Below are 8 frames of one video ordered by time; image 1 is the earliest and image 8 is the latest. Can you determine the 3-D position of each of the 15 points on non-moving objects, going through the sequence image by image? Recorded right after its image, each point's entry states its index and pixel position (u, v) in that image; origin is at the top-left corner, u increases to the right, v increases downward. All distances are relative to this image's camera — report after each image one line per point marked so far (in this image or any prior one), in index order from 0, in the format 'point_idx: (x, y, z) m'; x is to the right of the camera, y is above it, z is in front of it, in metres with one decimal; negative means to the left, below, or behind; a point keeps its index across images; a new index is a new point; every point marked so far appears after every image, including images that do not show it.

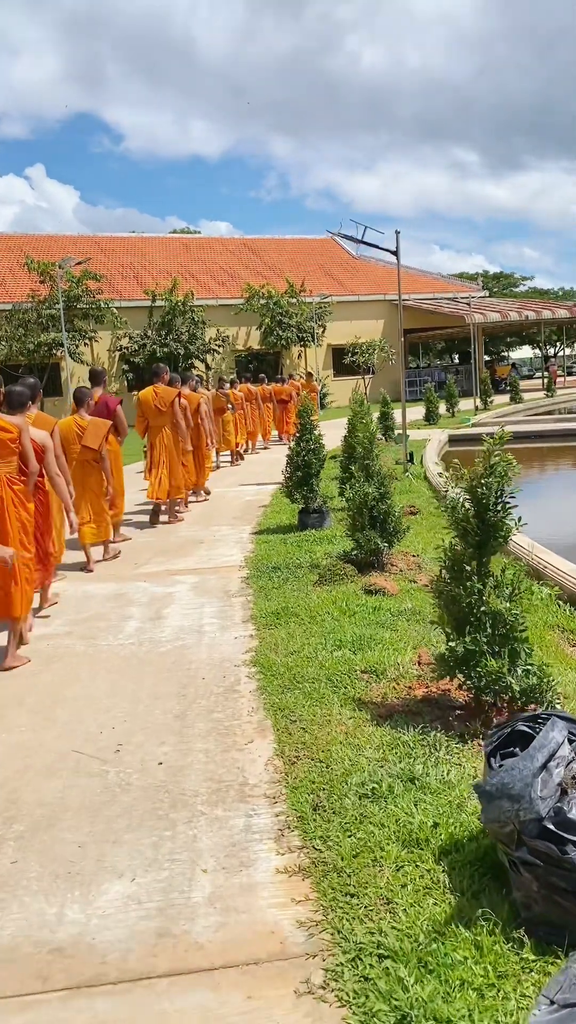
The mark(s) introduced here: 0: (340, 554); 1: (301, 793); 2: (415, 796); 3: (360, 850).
0: (+0.4, -0.3, +6.8) m
1: (+0.1, -1.0, +3.1) m
2: (+0.5, -1.0, +3.0) m
3: (+0.2, -1.1, +2.7) m
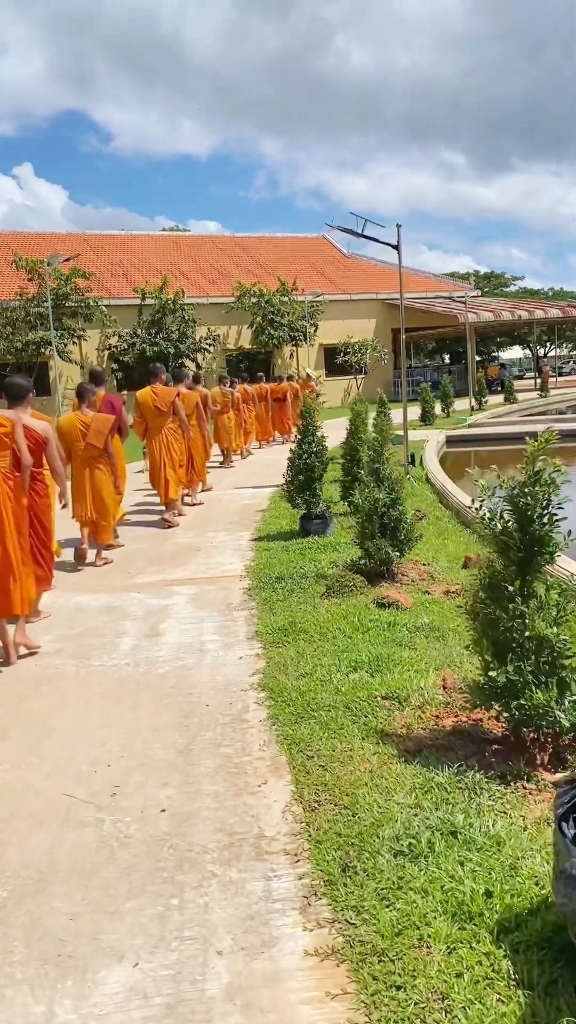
0: (+0.4, -0.4, +6.4) m
1: (+0.1, -1.1, +2.7) m
2: (+0.5, -1.1, +2.6) m
3: (+0.3, -1.1, +2.3) m
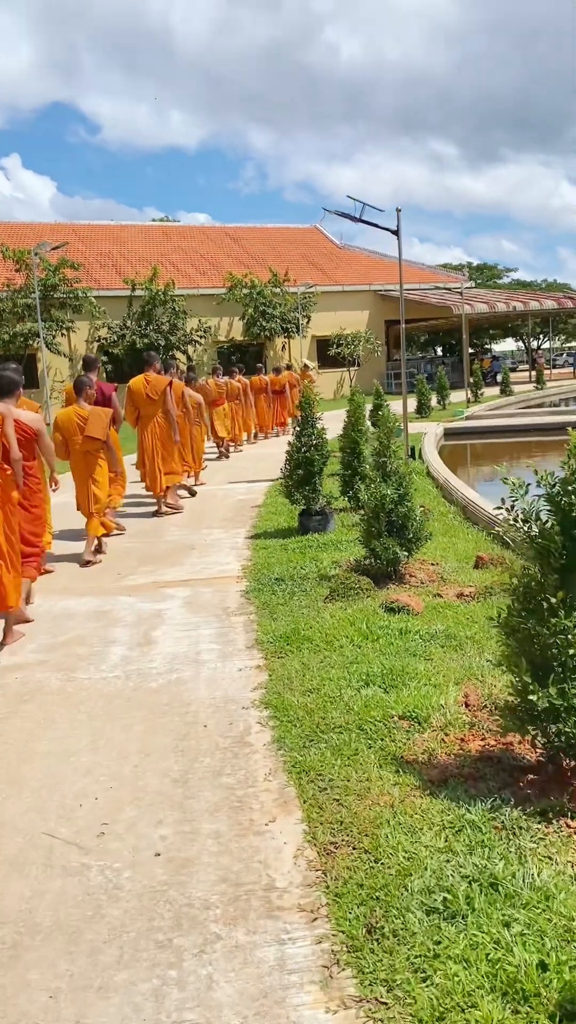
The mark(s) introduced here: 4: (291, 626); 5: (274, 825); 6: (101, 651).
0: (+0.4, -0.4, +6.0) m
1: (+0.2, -1.1, +2.3) m
2: (+0.6, -1.1, +2.2) m
3: (+0.4, -1.1, +1.9) m
4: (0.0, -0.7, +4.8) m
5: (0.0, -1.0, +2.8) m
6: (-1.0, -0.8, +4.7) m
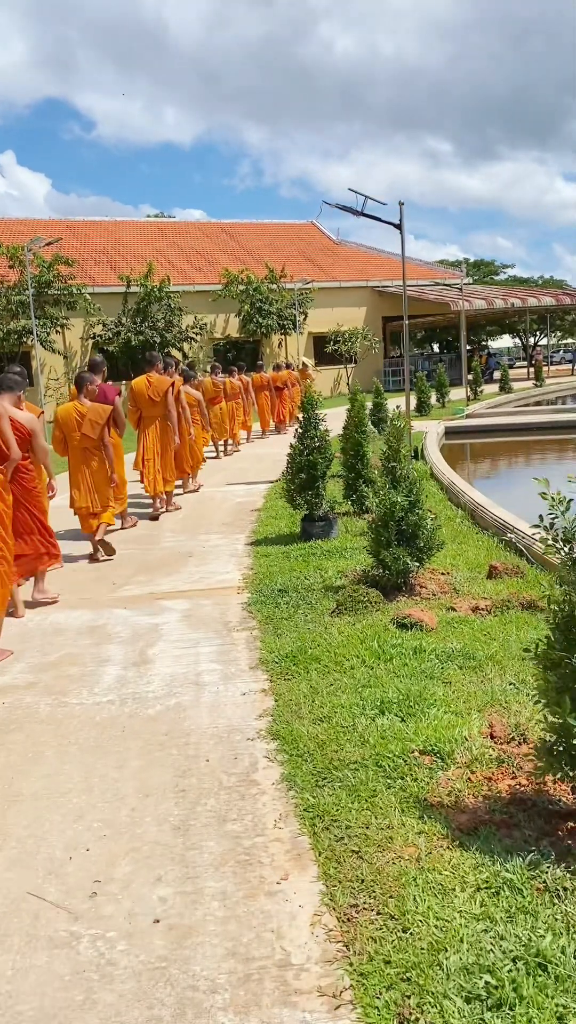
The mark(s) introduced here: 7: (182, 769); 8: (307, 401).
0: (+0.5, -0.4, +5.7) m
1: (+0.2, -1.2, +2.0) m
2: (+0.6, -1.1, +1.9) m
3: (+0.4, -1.2, +1.6) m
4: (0.0, -0.7, +4.5) m
5: (0.0, -1.1, +2.5) m
6: (-1.0, -0.8, +4.3) m
7: (-0.4, -1.0, +3.2) m
8: (+0.2, +1.0, +7.2) m
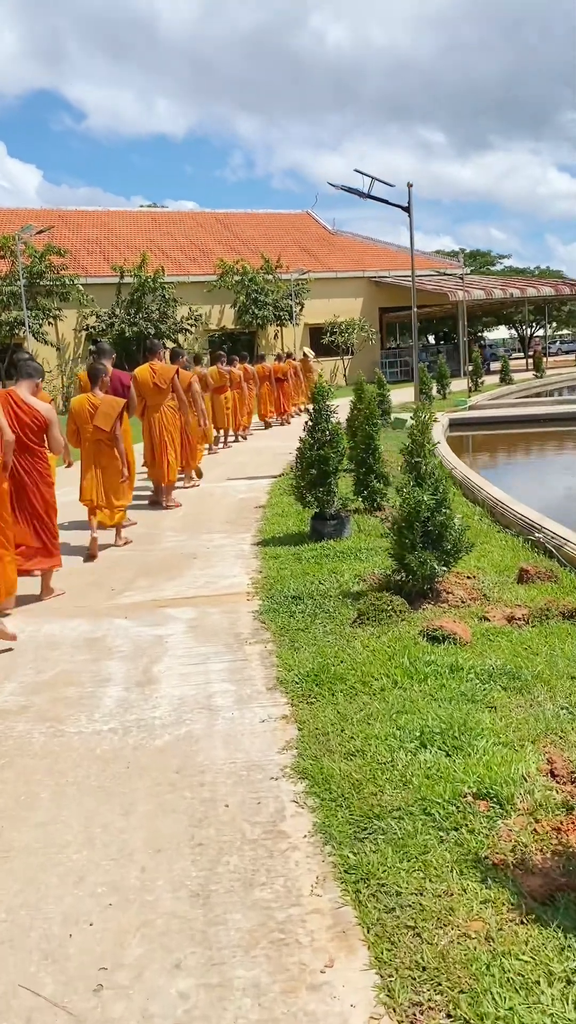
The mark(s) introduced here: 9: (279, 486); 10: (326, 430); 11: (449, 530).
0: (+0.6, -0.4, +5.3) m
1: (+0.3, -1.2, +1.6) m
2: (+0.7, -1.2, +1.5) m
3: (+0.5, -1.2, +1.2) m
4: (+0.1, -0.7, +4.1) m
5: (+0.1, -1.1, +2.1) m
6: (-0.9, -0.8, +3.9) m
7: (-0.3, -1.0, +2.8) m
8: (+0.2, +1.0, +6.7) m
9: (-0.1, +0.3, +9.4) m
10: (+0.3, +0.7, +6.7) m
11: (+0.9, -0.1, +4.8) m
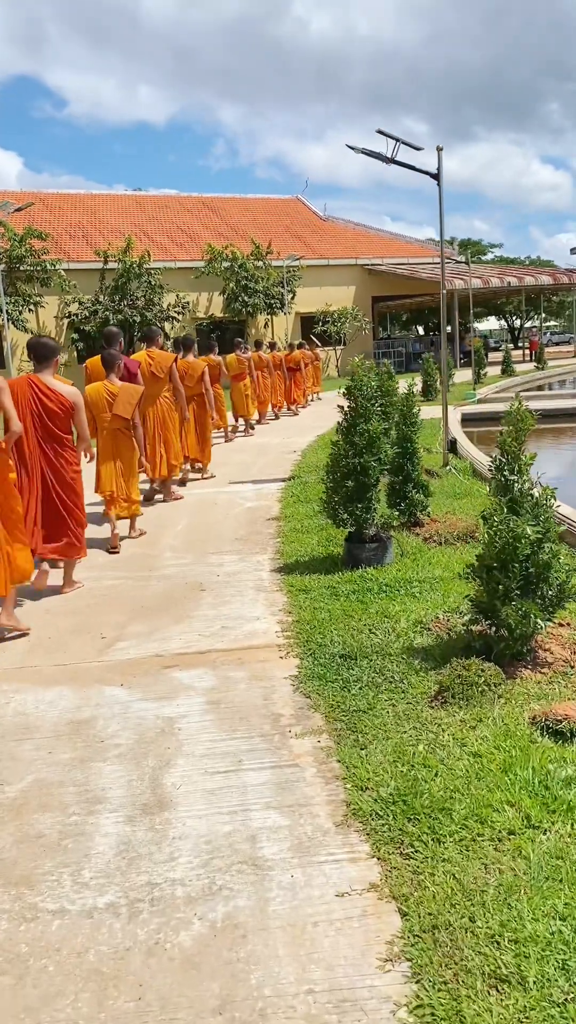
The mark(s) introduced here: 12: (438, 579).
0: (+0.8, -0.6, +4.1) m
1: (+0.6, -1.4, +0.4) m
2: (+1.0, -1.4, +0.3) m
3: (+0.8, -1.4, 0.0) m
4: (+0.4, -0.9, +2.9) m
5: (+0.4, -1.3, +0.9) m
6: (-0.7, -1.0, +2.7) m
7: (0.0, -1.2, +1.6) m
8: (+0.4, +0.9, +5.5) m
9: (0.0, +0.2, +8.1) m
10: (+0.5, +0.5, +5.5) m
11: (+1.2, -0.3, +3.7) m
12: (+0.9, -0.4, +5.0) m
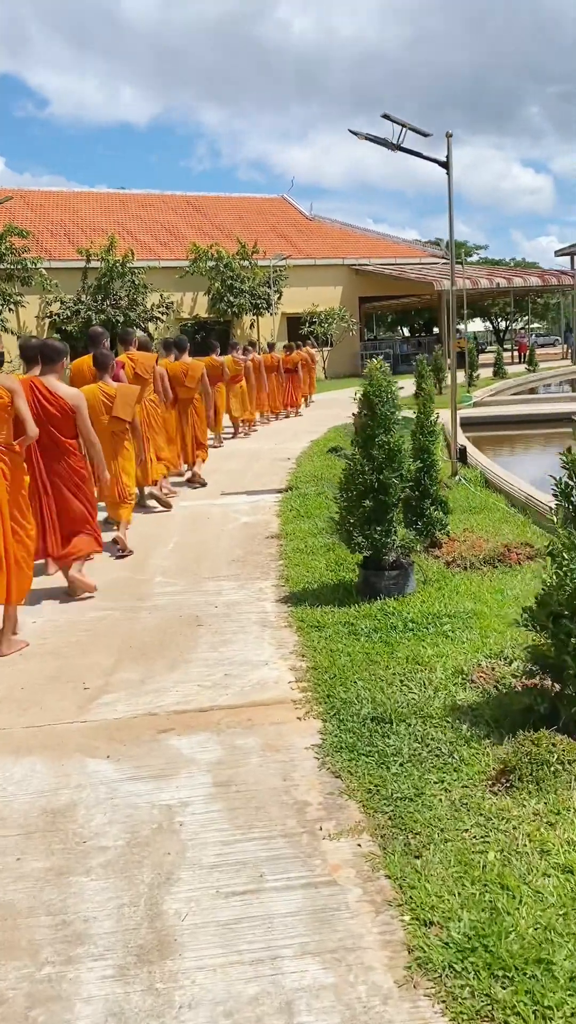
0: (+0.9, -0.7, +3.4) m
1: (+0.8, -1.5, -0.2) m
2: (+1.2, -1.5, -0.3) m
3: (+1.0, -1.6, -0.6) m
4: (+0.5, -1.0, +2.2) m
5: (+0.5, -1.4, +0.2) m
6: (-0.6, -1.1, +2.0) m
7: (+0.1, -1.3, +0.9) m
8: (+0.5, +0.7, +4.8) m
9: (0.0, 0.0, +7.5) m
10: (+0.5, +0.4, +4.8) m
11: (+1.2, -0.4, +3.0) m
12: (+0.9, -0.5, +4.3) m
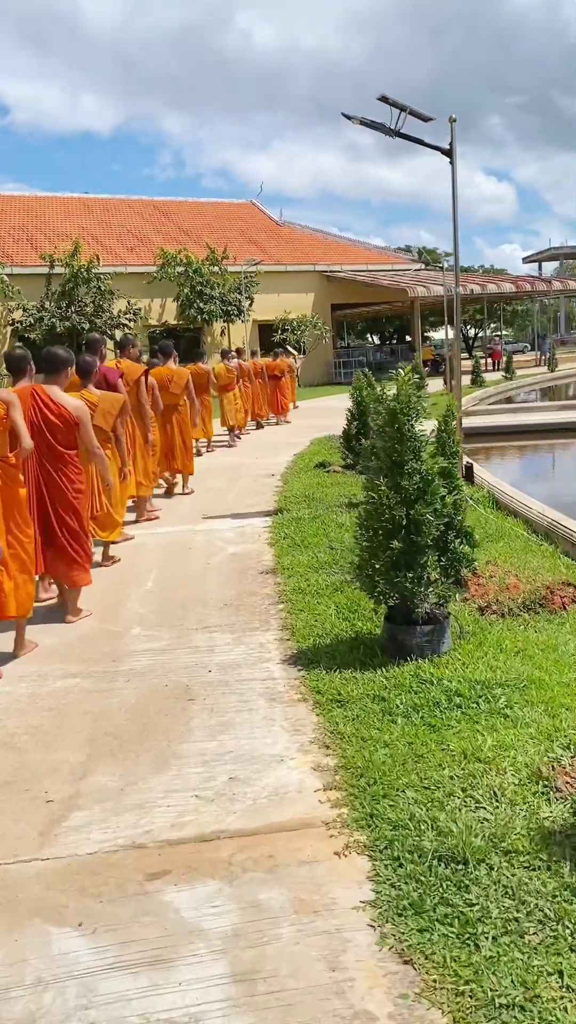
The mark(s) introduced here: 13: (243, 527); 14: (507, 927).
0: (+1.0, -0.9, +2.6) m
1: (+1.0, -1.7, -1.1) m
2: (+1.4, -1.6, -1.1) m
3: (+1.2, -1.7, -1.4) m
4: (+0.6, -1.2, +1.4) m
5: (+0.8, -1.6, -0.6) m
6: (-0.4, -1.3, +1.1) m
7: (+0.3, -1.5, +0.1) m
8: (+0.5, +0.5, +4.0) m
9: (0.0, -0.2, +6.6) m
10: (+0.6, +0.2, +4.0) m
11: (+1.3, -0.6, +2.2) m
12: (+1.0, -0.7, +3.5) m
13: (-0.4, -0.1, +7.3) m
14: (+0.6, -1.0, +2.1) m
